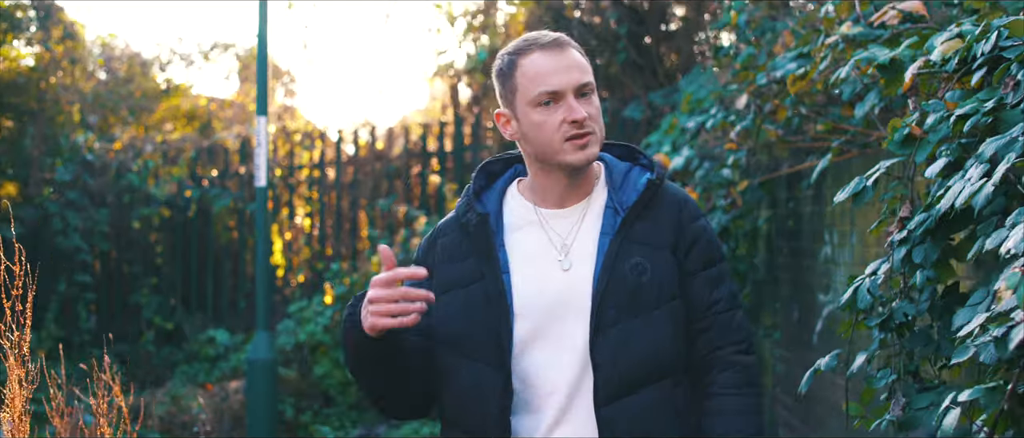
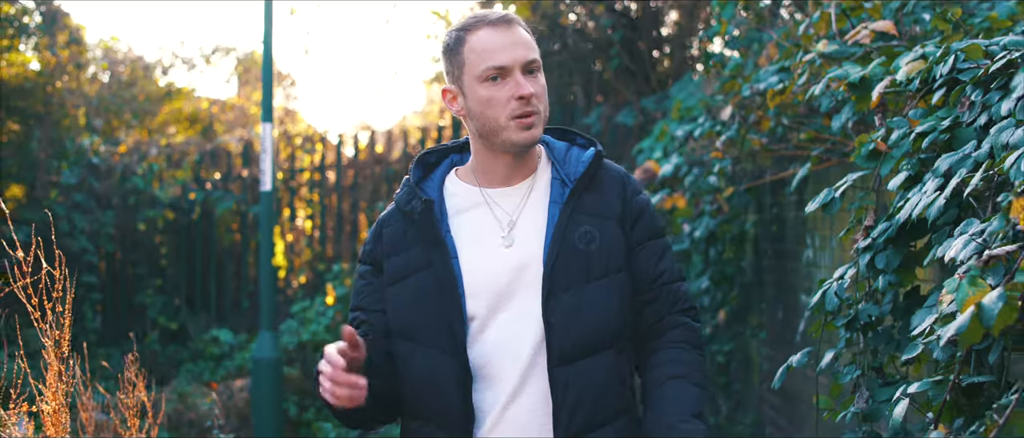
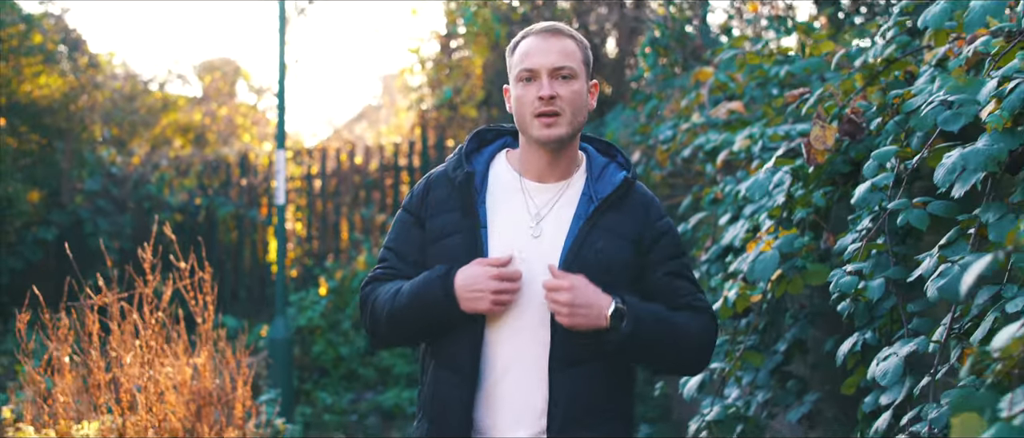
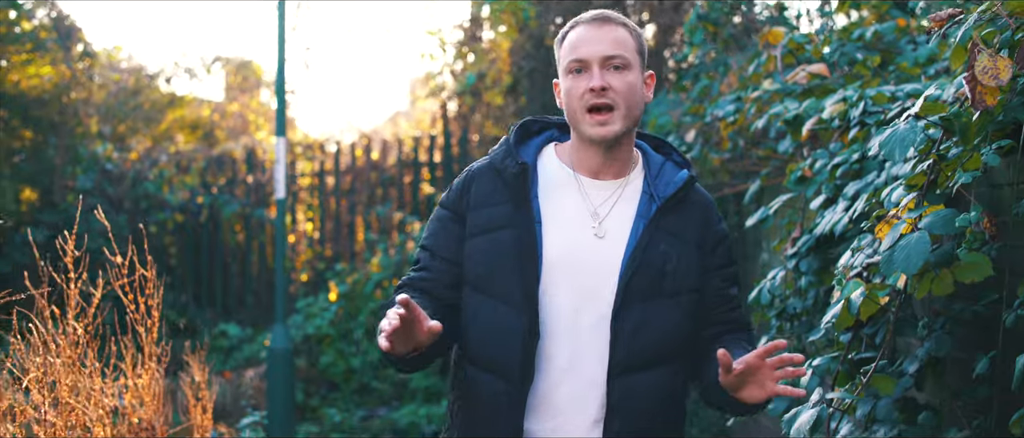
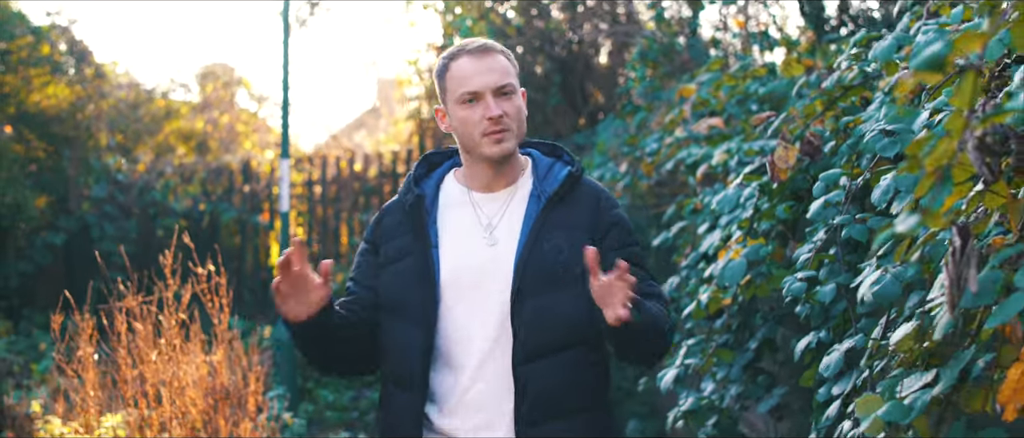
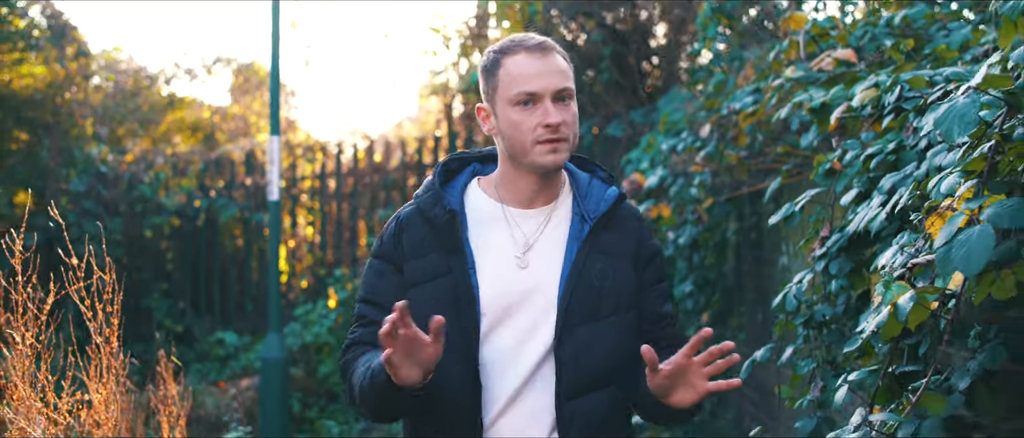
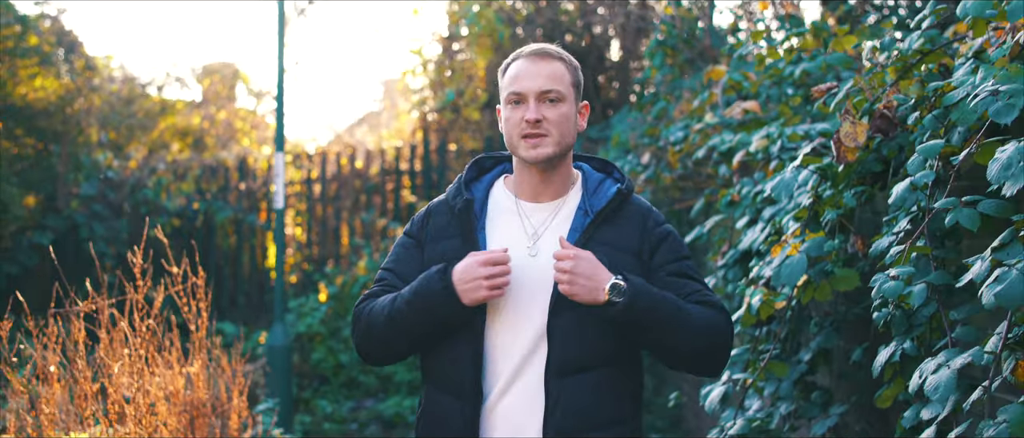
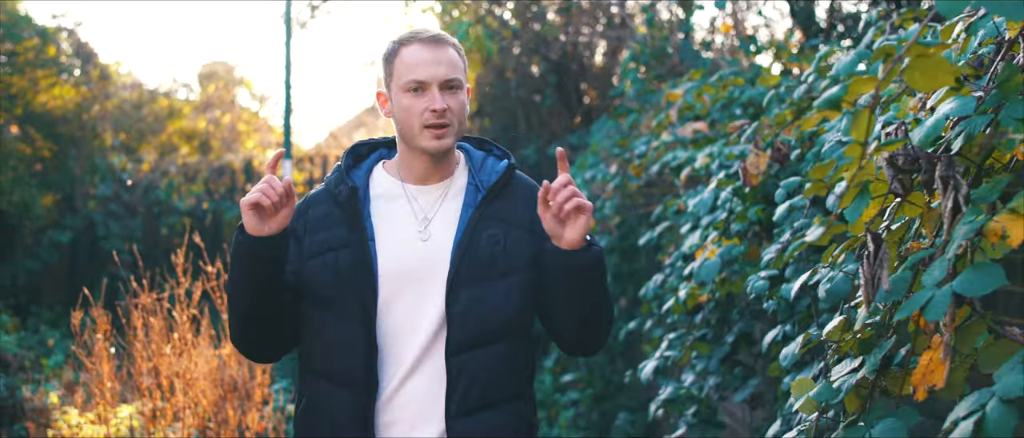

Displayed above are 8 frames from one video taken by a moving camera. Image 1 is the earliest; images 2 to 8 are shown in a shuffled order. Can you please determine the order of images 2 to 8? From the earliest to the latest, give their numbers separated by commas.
2, 6, 4, 7, 3, 5, 8
